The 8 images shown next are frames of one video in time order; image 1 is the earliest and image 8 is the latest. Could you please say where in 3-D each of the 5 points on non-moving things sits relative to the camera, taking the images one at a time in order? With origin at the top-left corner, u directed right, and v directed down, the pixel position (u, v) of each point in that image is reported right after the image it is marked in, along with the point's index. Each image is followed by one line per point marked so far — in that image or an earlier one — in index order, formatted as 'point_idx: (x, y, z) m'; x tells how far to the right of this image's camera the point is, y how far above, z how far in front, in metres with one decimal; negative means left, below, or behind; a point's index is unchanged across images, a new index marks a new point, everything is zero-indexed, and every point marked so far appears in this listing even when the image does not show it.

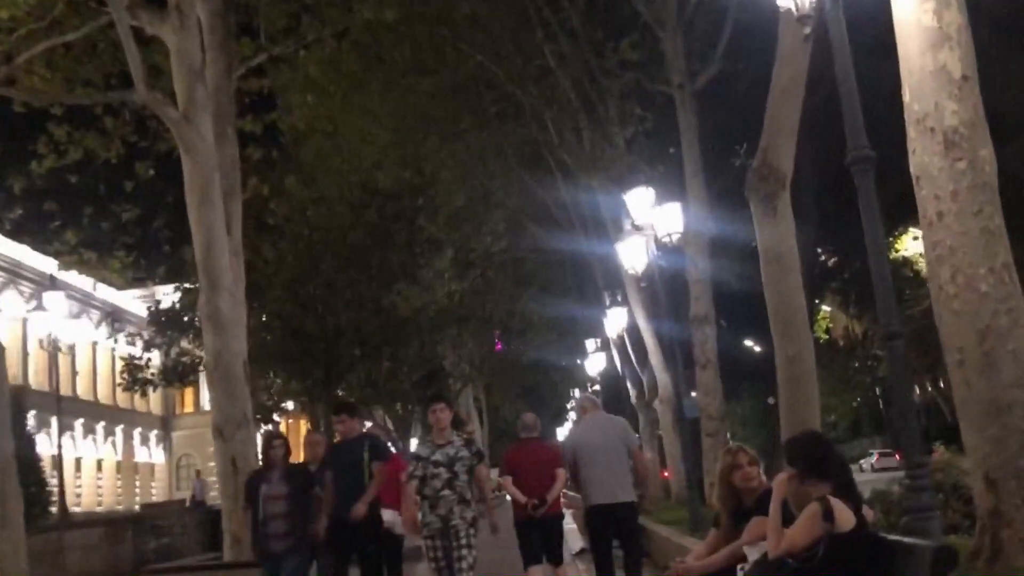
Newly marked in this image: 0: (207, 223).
0: (-4.9, +1.1, +16.2) m
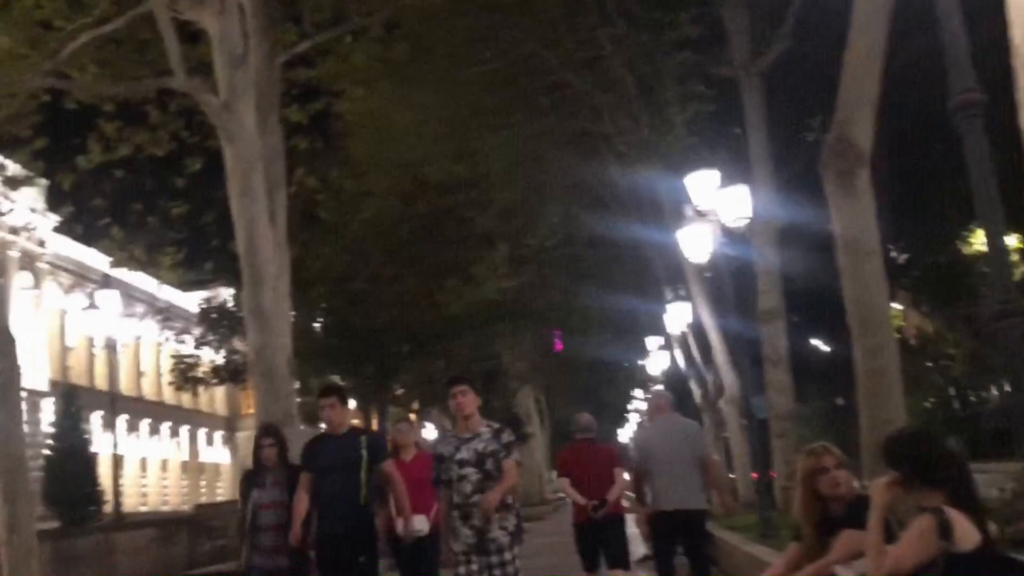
0: (-4.0, +1.2, +15.6) m
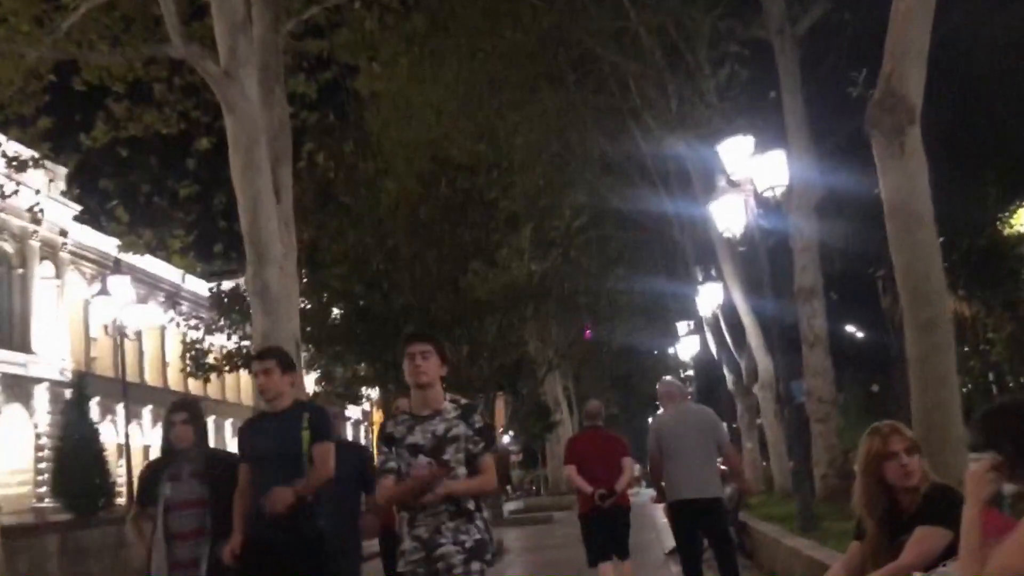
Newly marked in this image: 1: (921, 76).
0: (-3.8, +1.5, +14.7) m
1: (+4.5, +2.3, +11.1) m
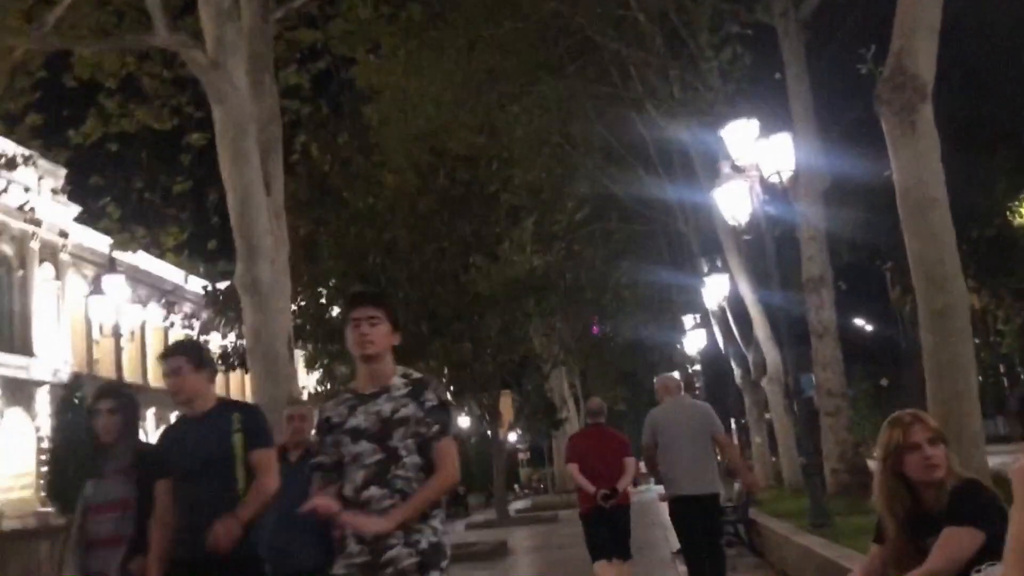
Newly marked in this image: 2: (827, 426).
0: (-3.8, +1.5, +14.3) m
1: (+4.4, +2.5, +10.7) m
2: (+5.6, -2.5, +18.1) m
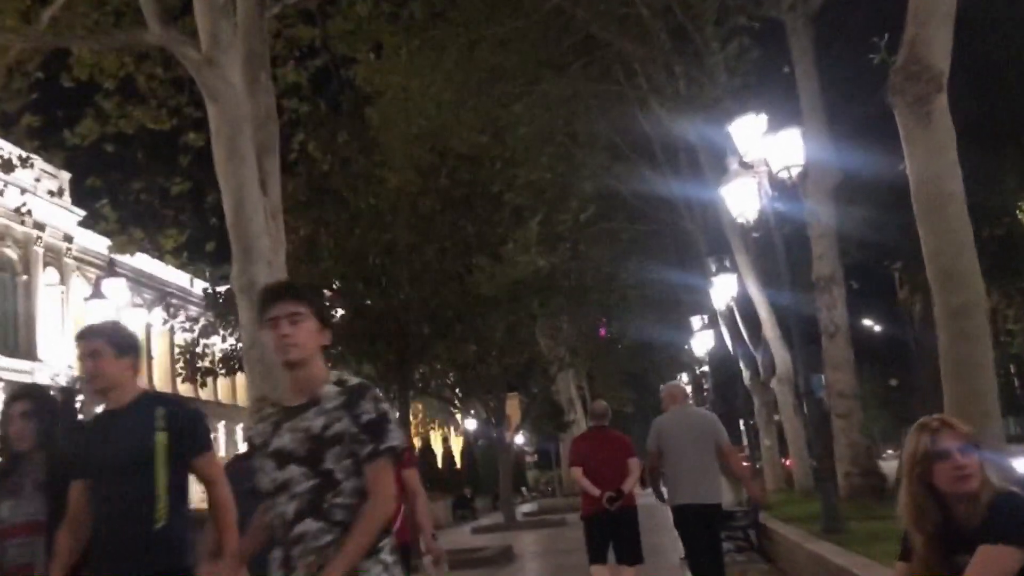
0: (-3.8, +1.5, +14.0) m
1: (+4.4, +2.5, +10.3) m
2: (+5.7, -2.5, +17.7) m
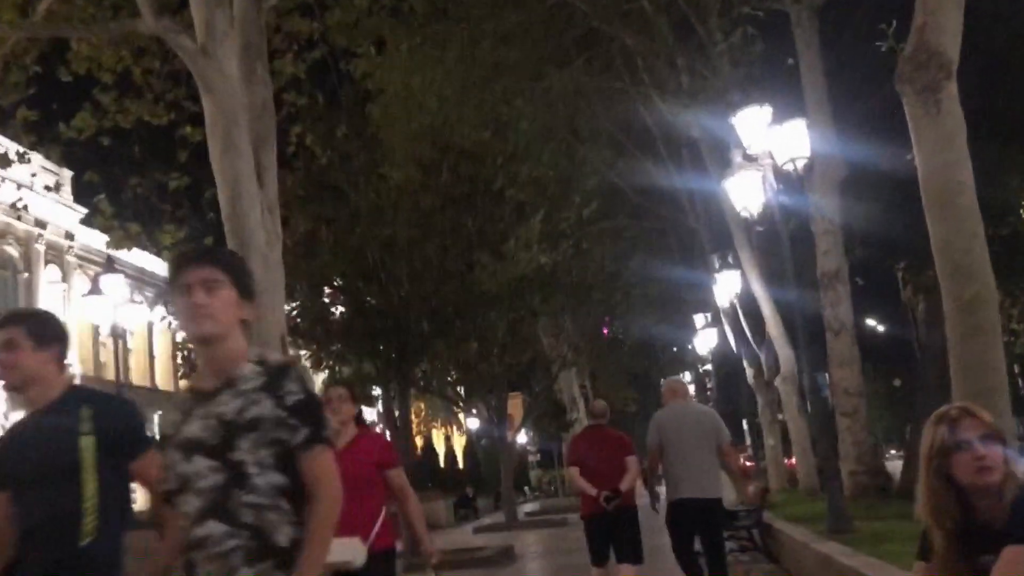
0: (-3.8, +1.6, +13.7) m
1: (+4.4, +2.6, +10.0) m
2: (+5.7, -2.4, +17.5) m
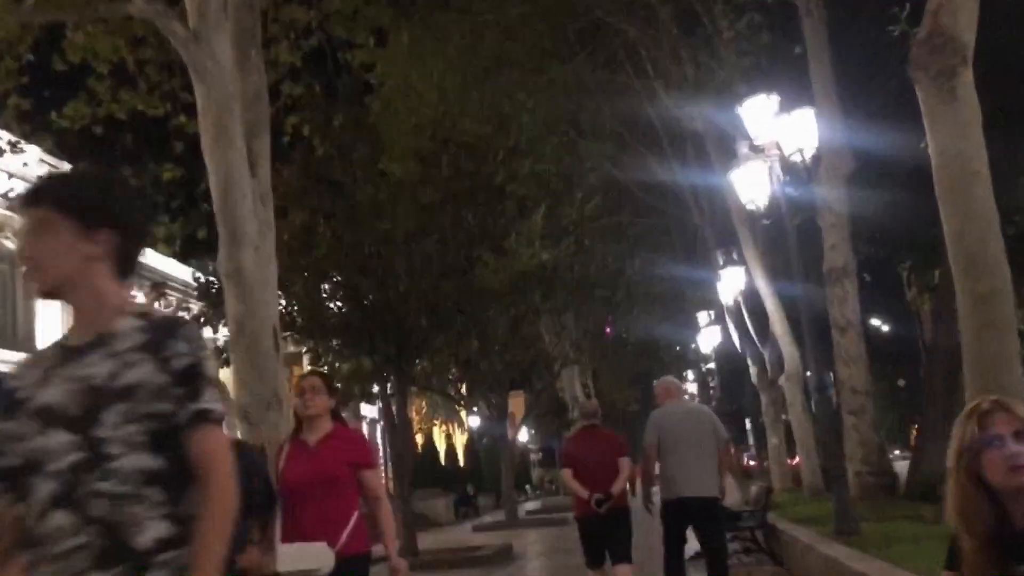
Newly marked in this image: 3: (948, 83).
0: (-3.8, +1.7, +13.4) m
1: (+4.4, +2.6, +9.6) m
2: (+5.7, -2.3, +17.1) m
3: (+4.1, +1.9, +9.5) m
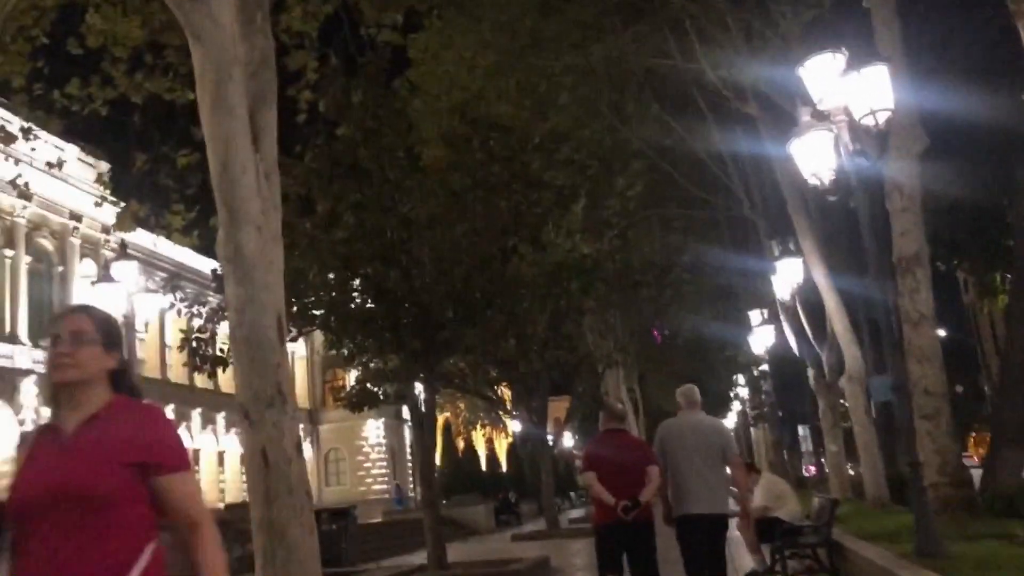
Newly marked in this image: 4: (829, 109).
0: (-3.4, +1.9, +12.1) m
1: (+4.6, +2.8, +8.0) m
2: (+6.2, -2.2, +15.4) m
3: (+4.3, +2.1, +7.9) m
4: (+3.7, +2.1, +12.0) m
